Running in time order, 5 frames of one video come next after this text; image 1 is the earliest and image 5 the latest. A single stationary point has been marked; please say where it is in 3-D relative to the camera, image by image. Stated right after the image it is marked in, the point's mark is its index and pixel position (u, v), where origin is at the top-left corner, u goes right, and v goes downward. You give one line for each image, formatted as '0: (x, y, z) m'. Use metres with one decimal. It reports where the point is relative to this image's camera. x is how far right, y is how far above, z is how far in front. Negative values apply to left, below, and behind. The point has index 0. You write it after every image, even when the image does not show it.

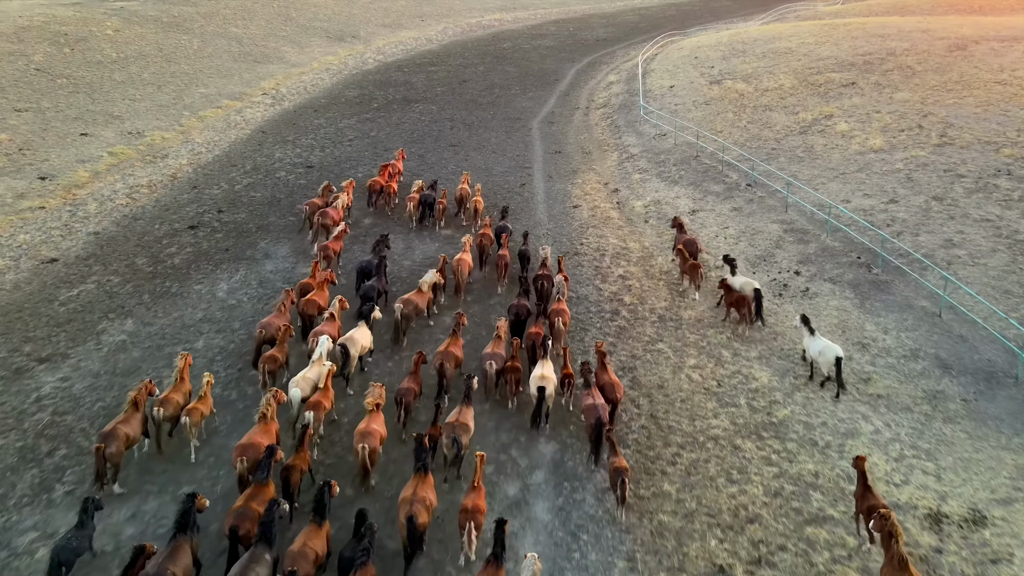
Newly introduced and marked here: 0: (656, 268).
0: (+3.9, +0.6, +17.0) m
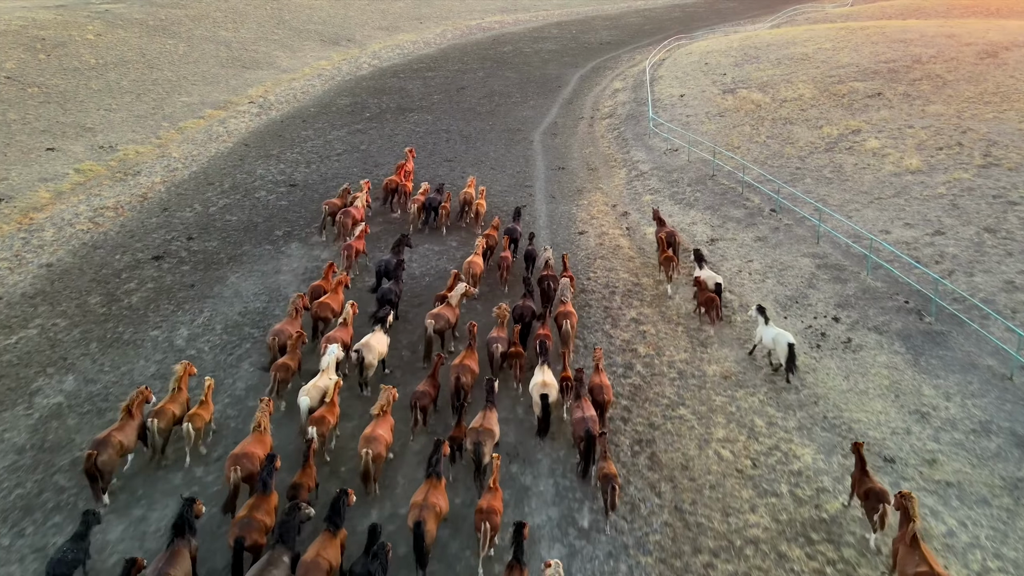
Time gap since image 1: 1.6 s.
0: (+3.9, -0.5, +15.1) m
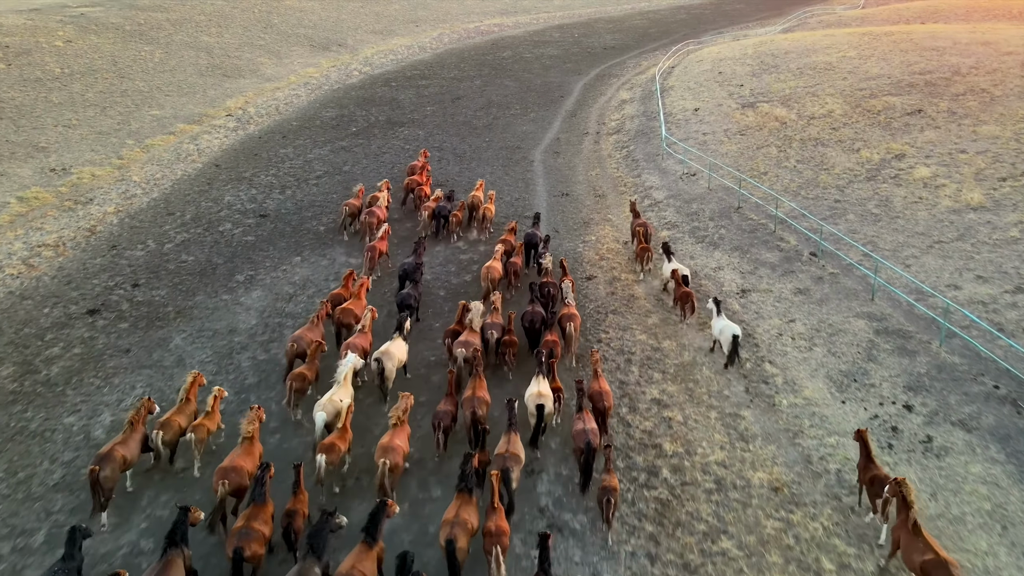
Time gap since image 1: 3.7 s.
0: (+3.8, -1.9, +12.5) m
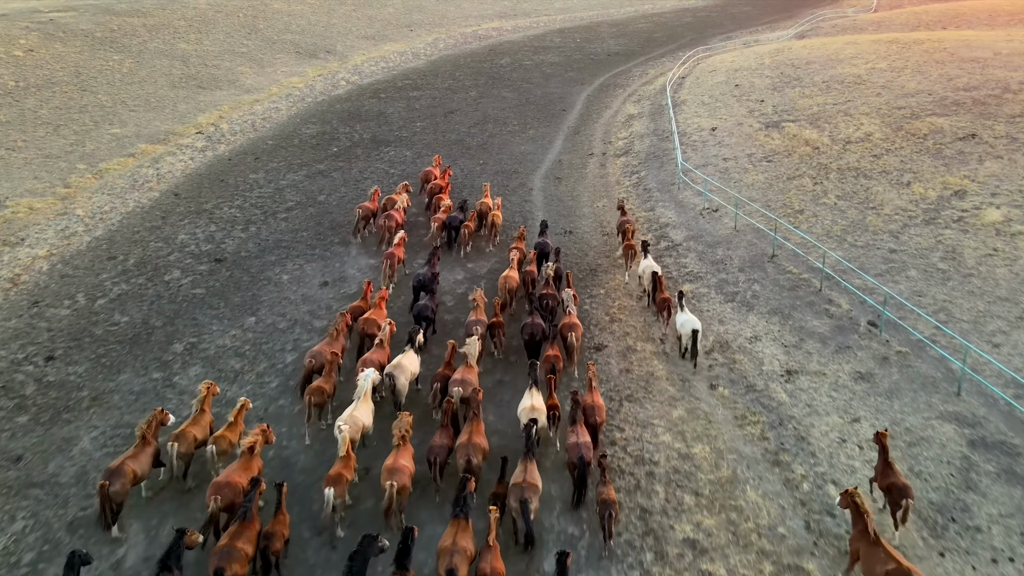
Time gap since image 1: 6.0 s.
0: (+3.6, -3.5, +9.6) m
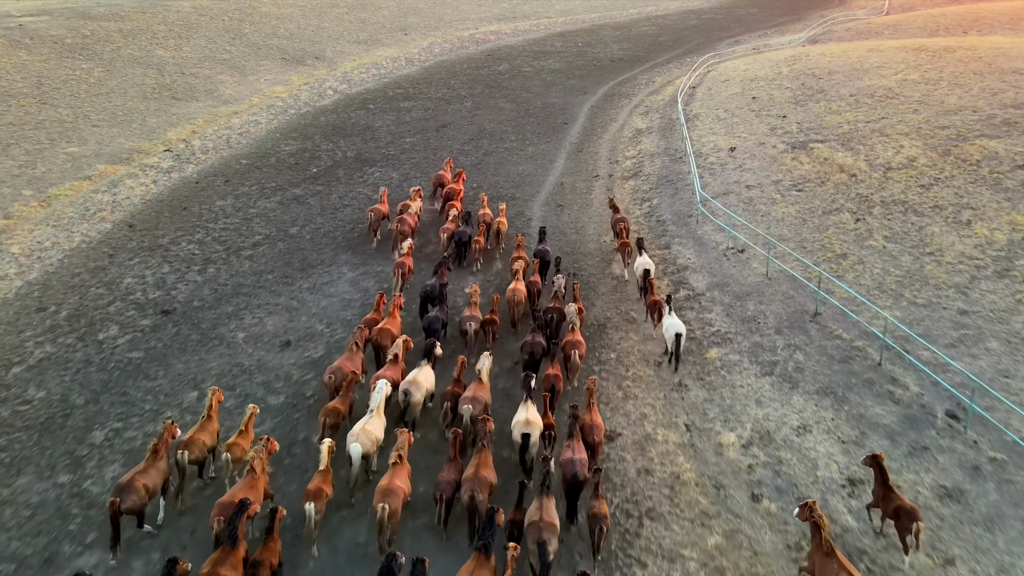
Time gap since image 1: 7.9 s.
0: (+3.5, -4.8, +7.1) m
